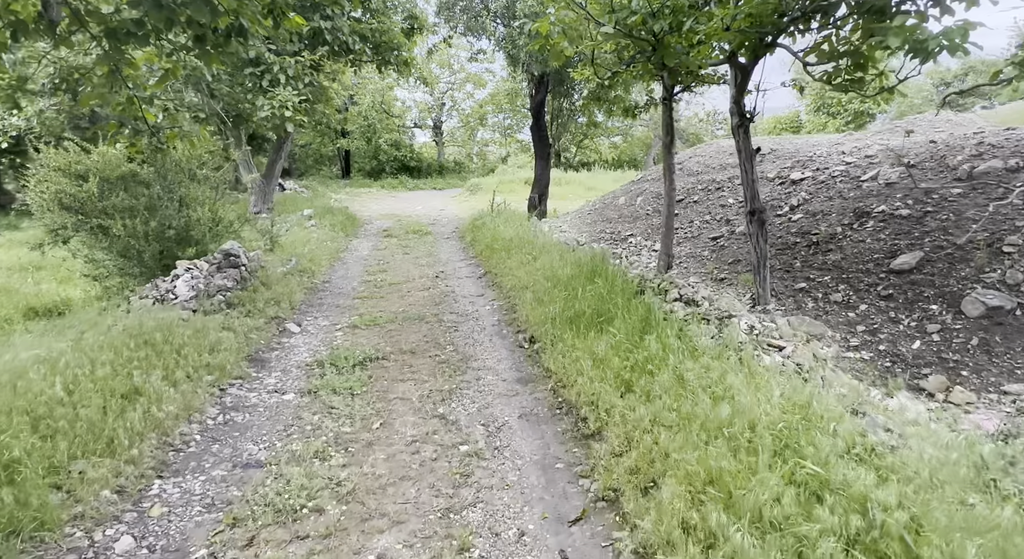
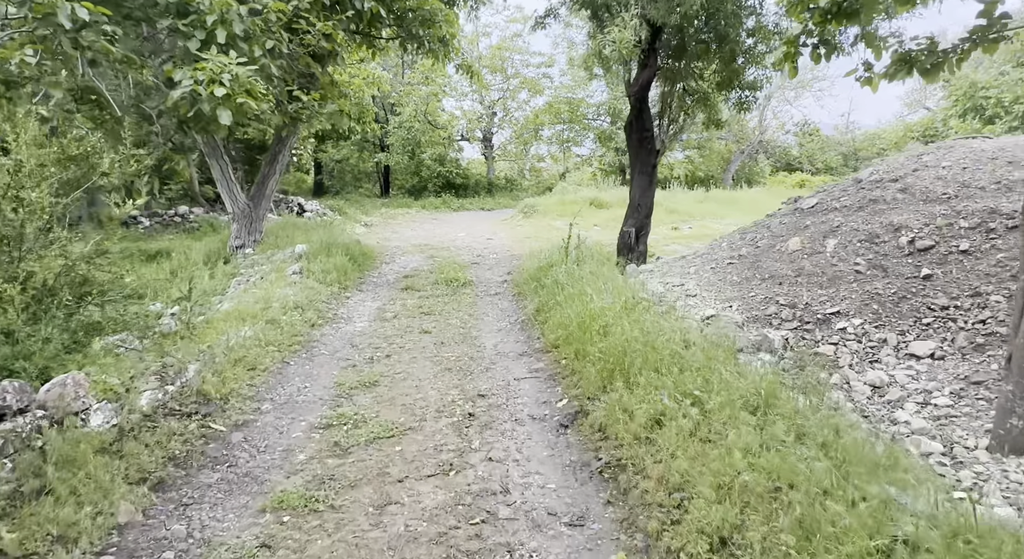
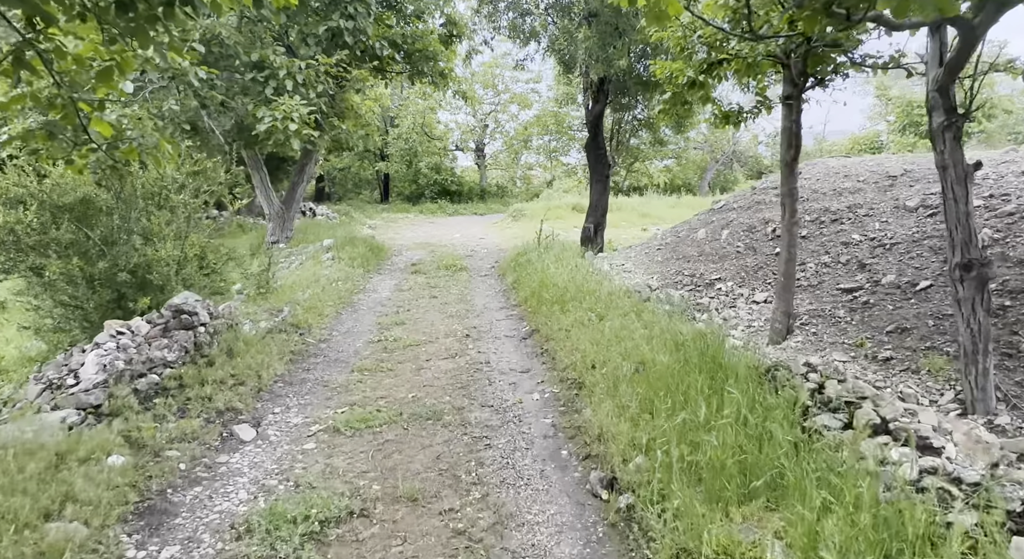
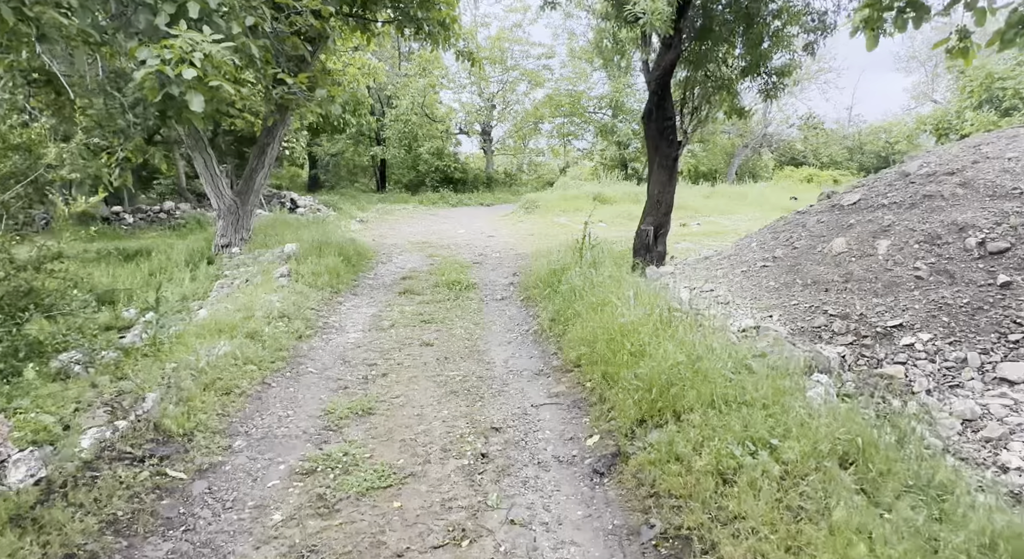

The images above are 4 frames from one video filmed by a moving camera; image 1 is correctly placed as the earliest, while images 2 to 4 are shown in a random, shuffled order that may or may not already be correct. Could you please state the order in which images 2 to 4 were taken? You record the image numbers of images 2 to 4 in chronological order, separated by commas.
3, 2, 4
